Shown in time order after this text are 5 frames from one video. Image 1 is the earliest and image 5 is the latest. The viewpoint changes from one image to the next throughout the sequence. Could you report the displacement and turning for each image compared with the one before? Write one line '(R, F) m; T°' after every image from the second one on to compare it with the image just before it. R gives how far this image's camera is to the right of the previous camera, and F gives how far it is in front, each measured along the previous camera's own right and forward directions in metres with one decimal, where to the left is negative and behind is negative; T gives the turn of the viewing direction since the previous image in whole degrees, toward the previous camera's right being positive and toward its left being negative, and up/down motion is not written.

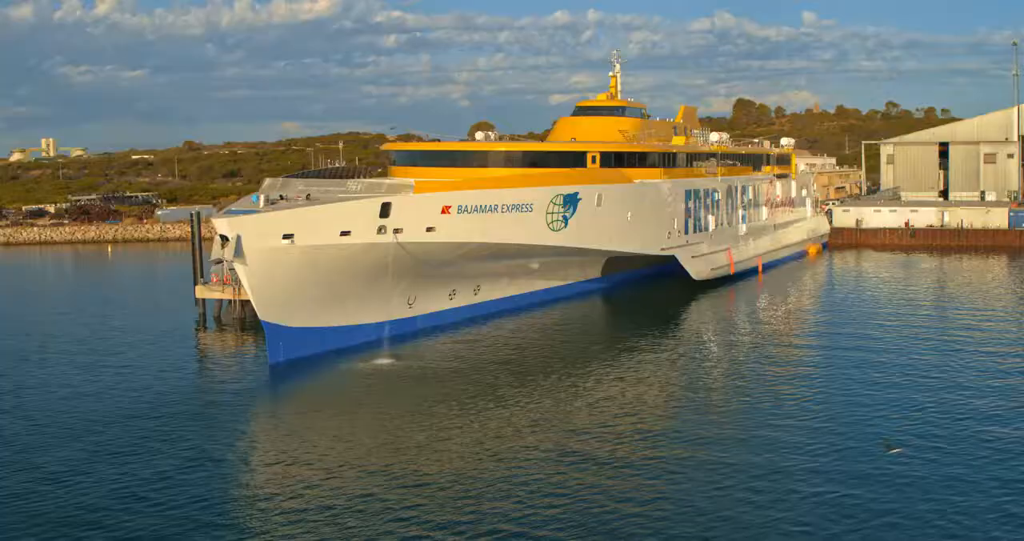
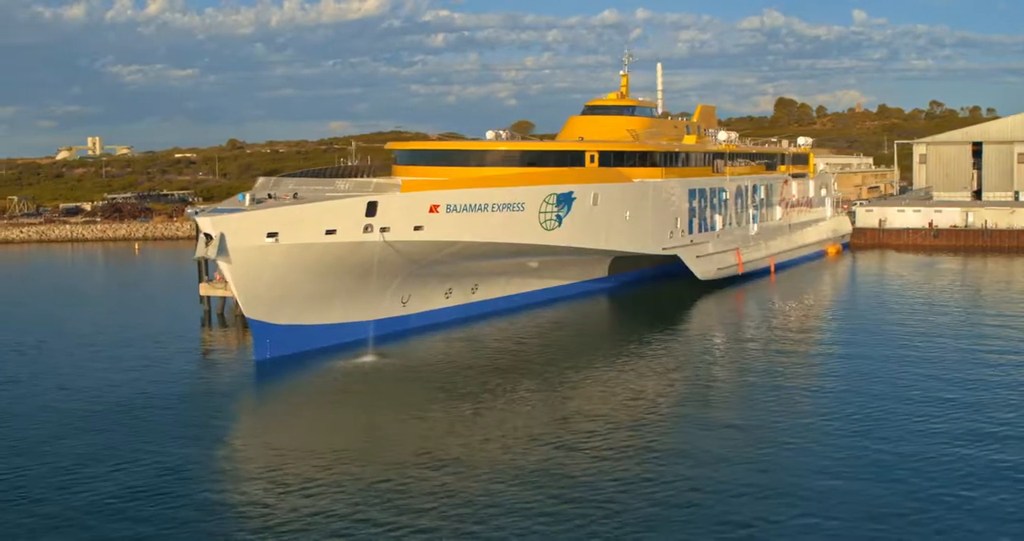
(+0.8, 0.0) m; -2°
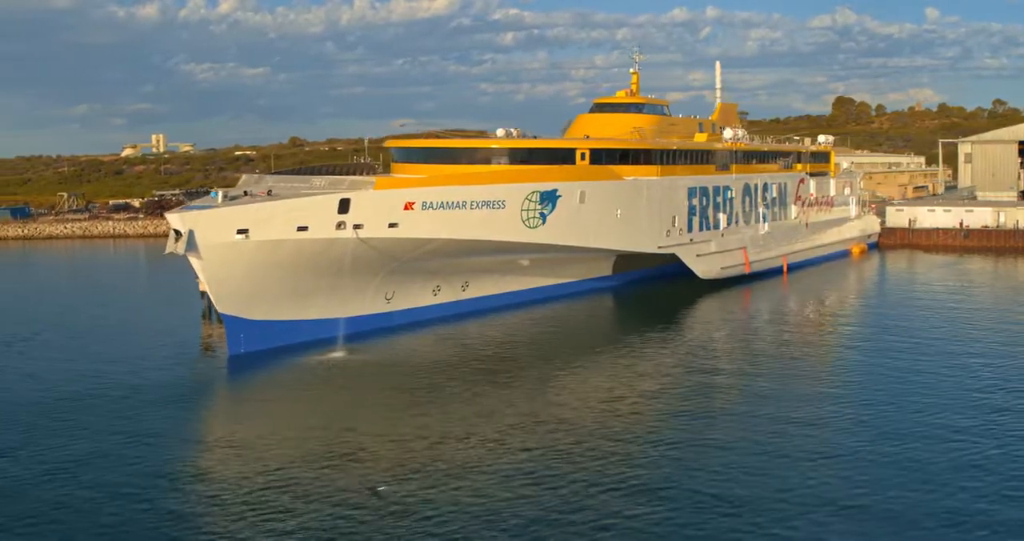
(+1.2, 0.0) m; -3°
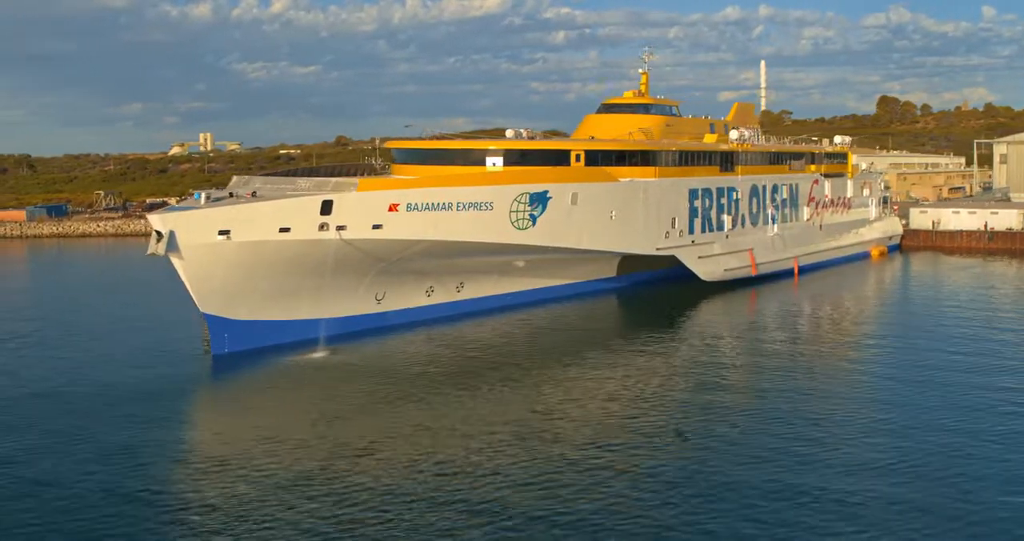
(+0.9, 0.0) m; -2°
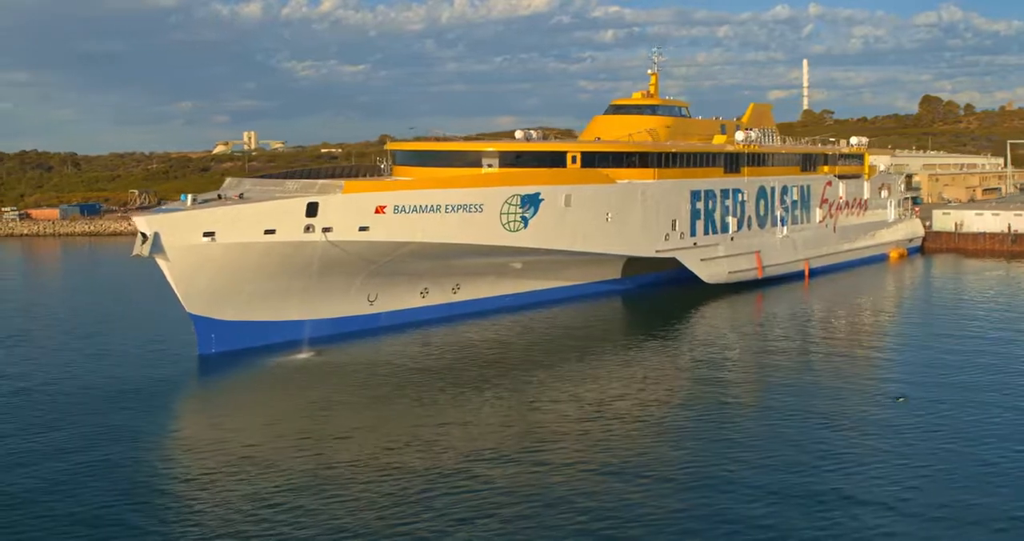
(+0.8, 0.0) m; -2°
